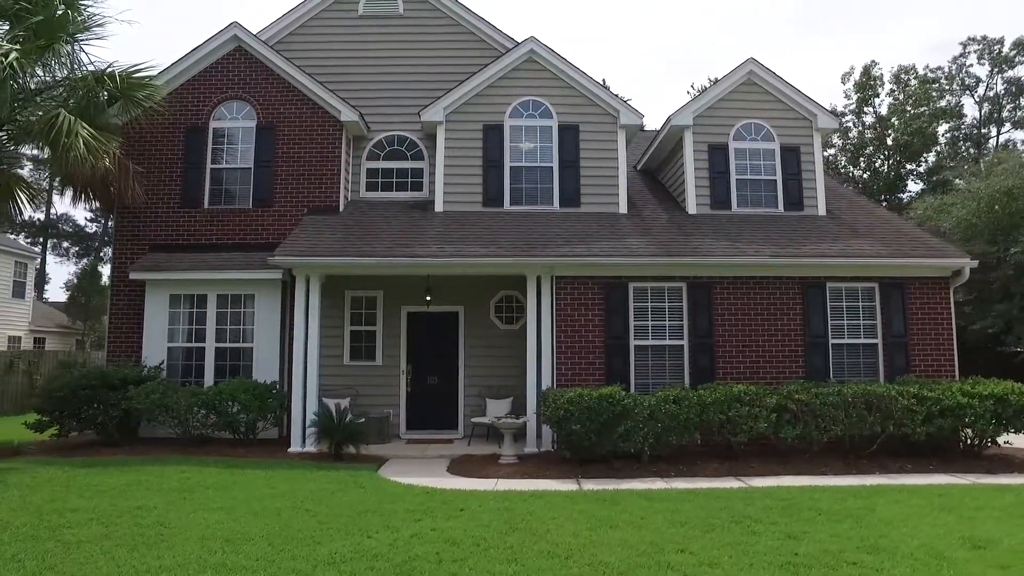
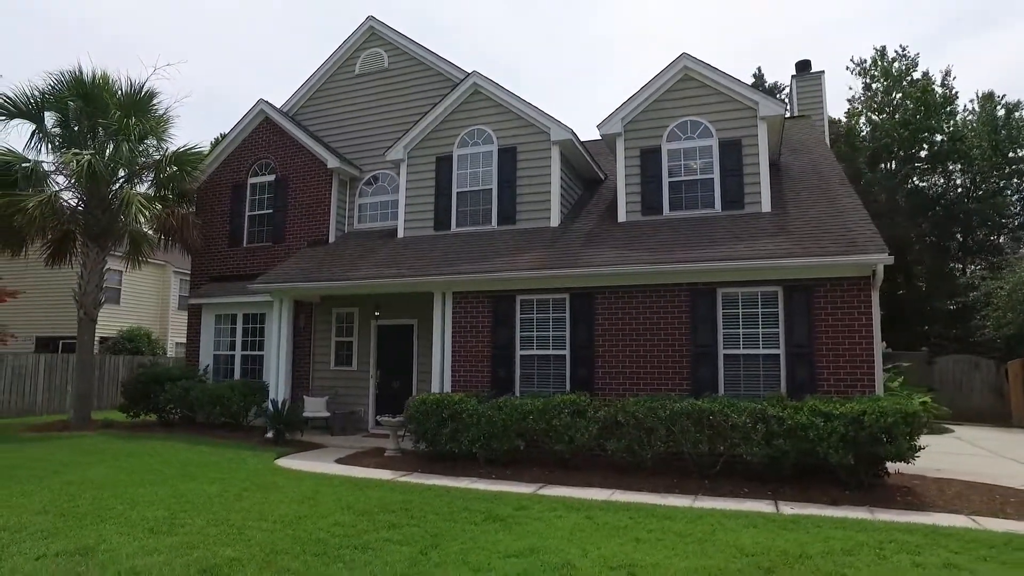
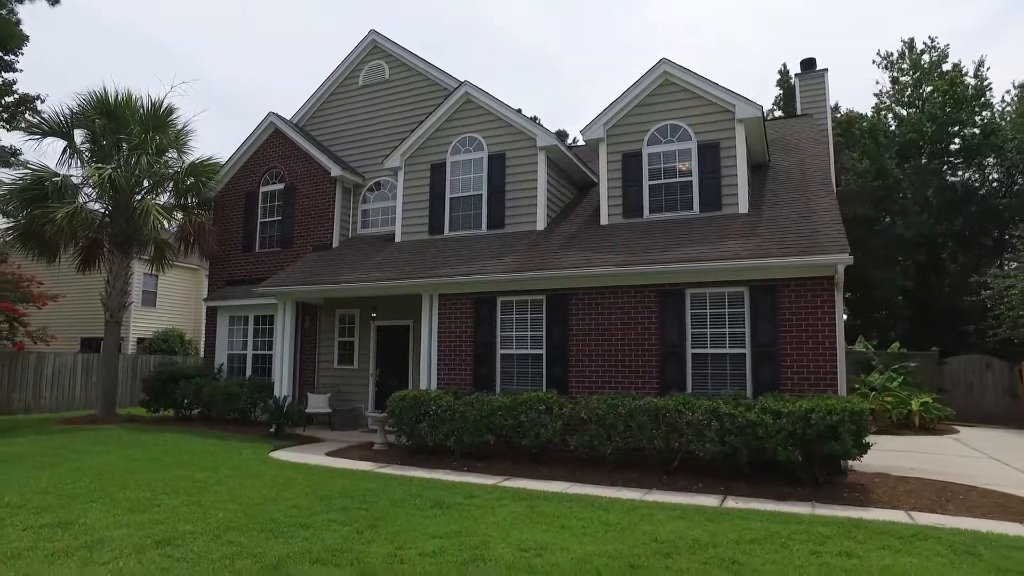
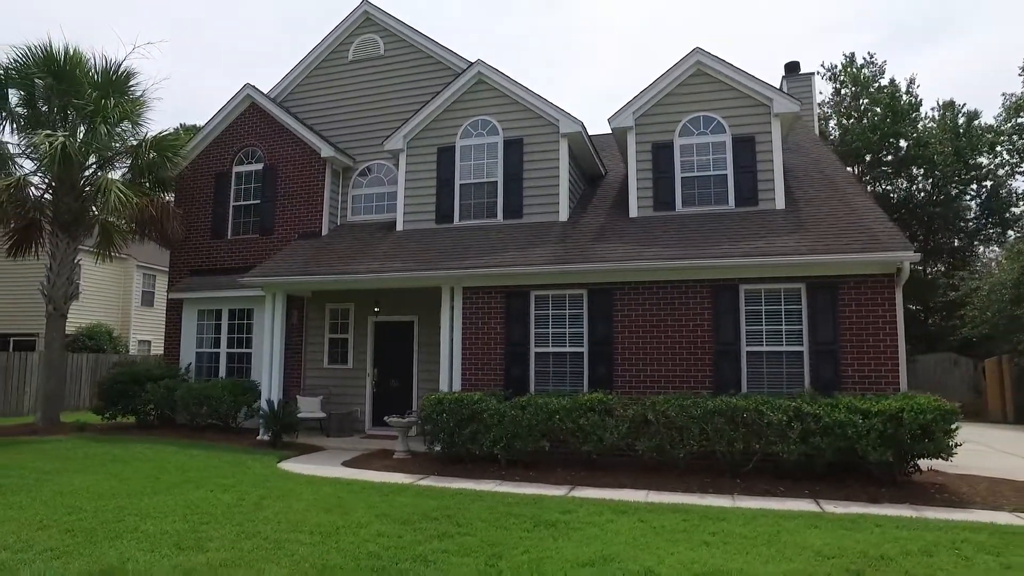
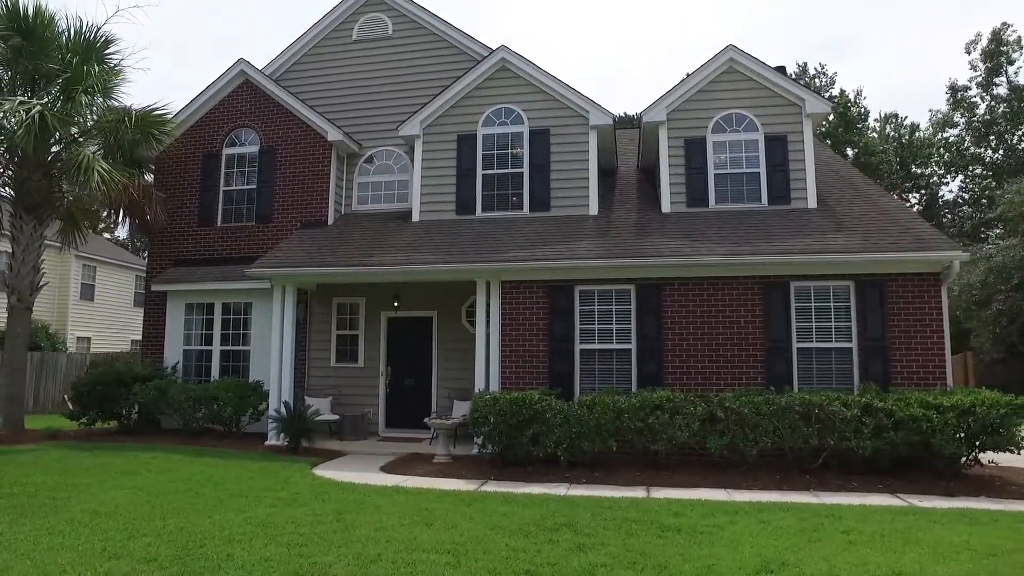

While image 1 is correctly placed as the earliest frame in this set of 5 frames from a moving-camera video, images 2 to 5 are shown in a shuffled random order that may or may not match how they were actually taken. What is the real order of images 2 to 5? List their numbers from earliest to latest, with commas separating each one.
5, 4, 2, 3
